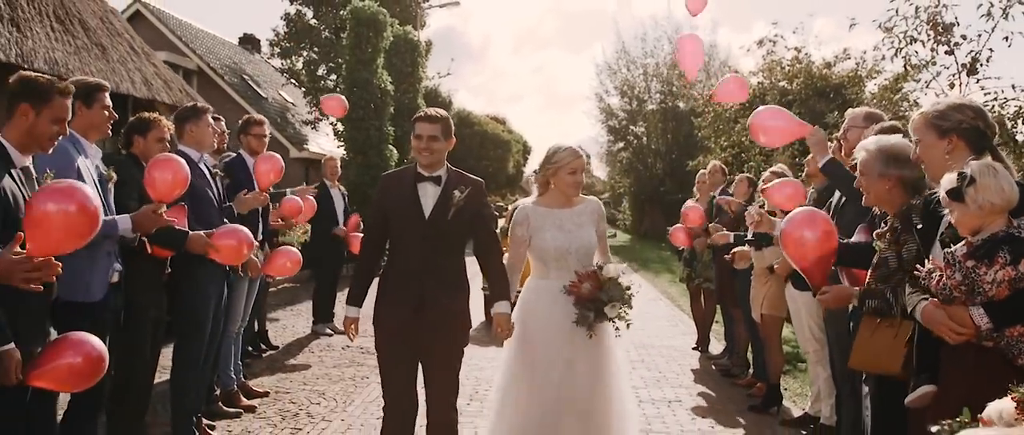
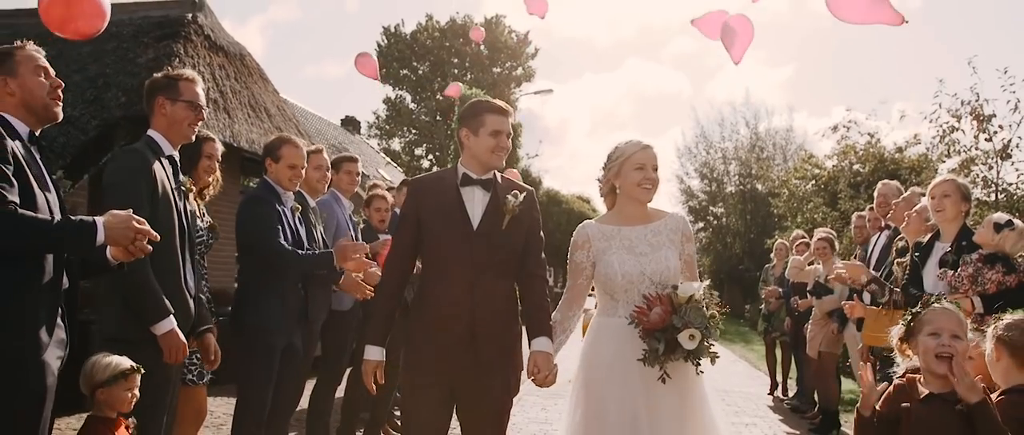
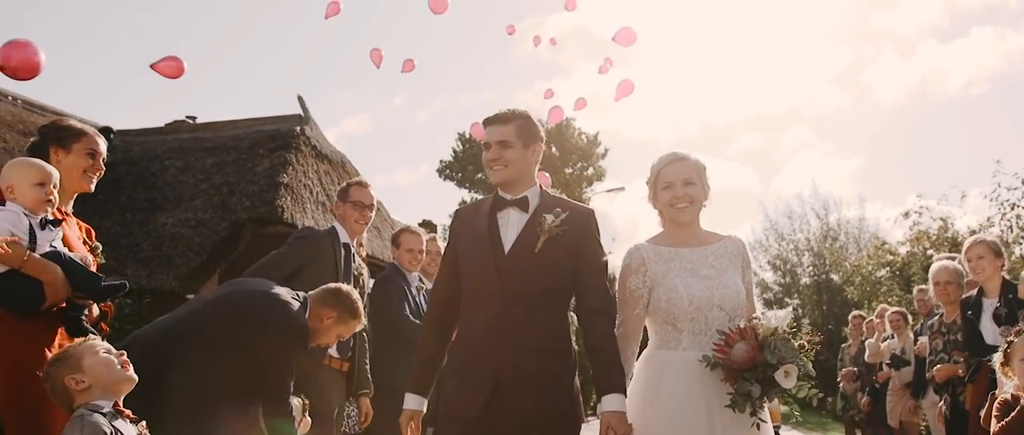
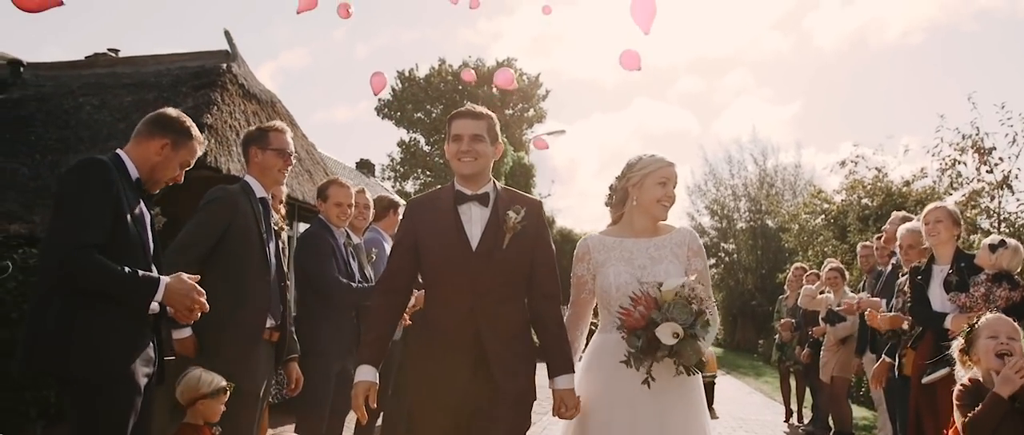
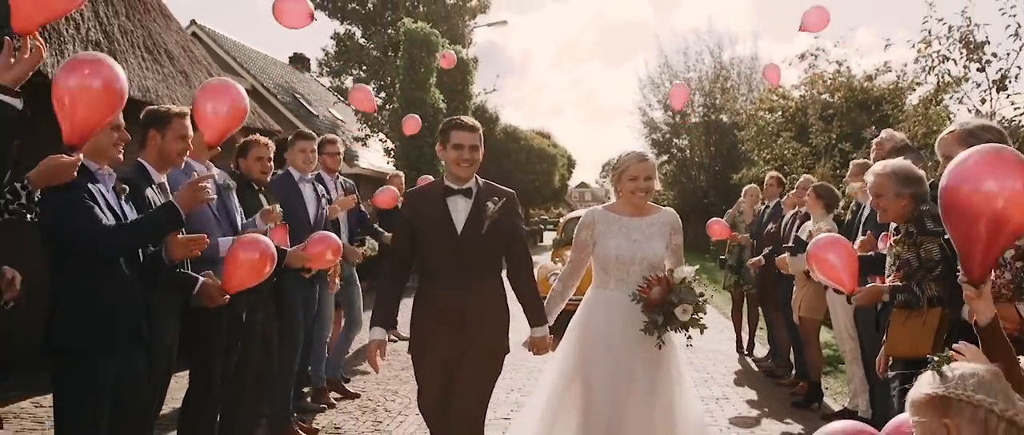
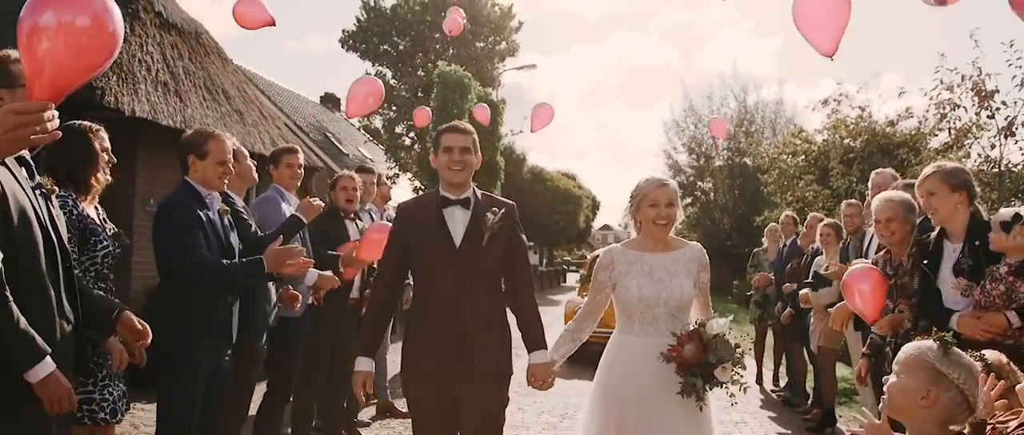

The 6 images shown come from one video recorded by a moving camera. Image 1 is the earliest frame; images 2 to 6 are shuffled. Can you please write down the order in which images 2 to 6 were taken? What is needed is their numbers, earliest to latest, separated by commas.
5, 6, 2, 4, 3
